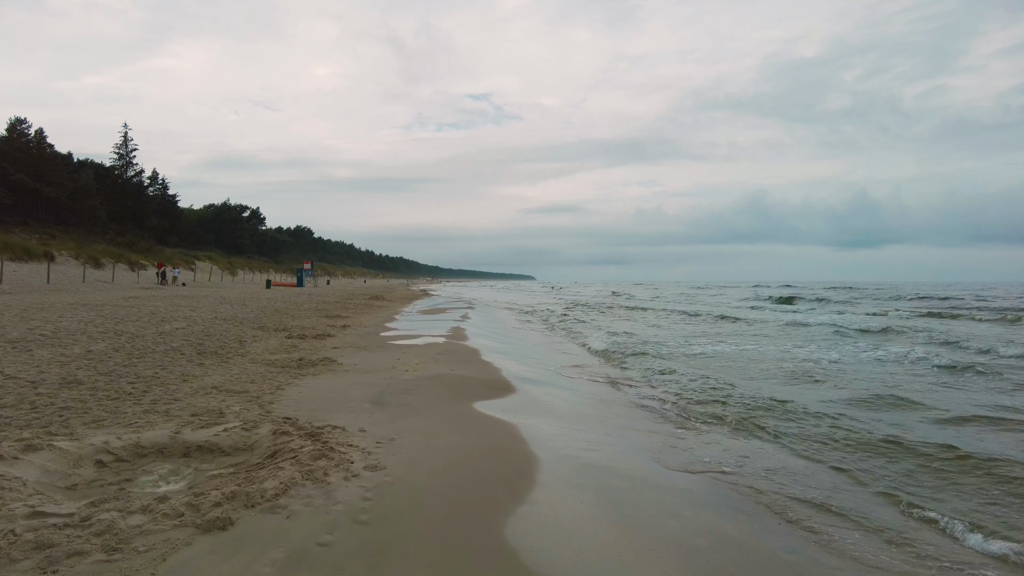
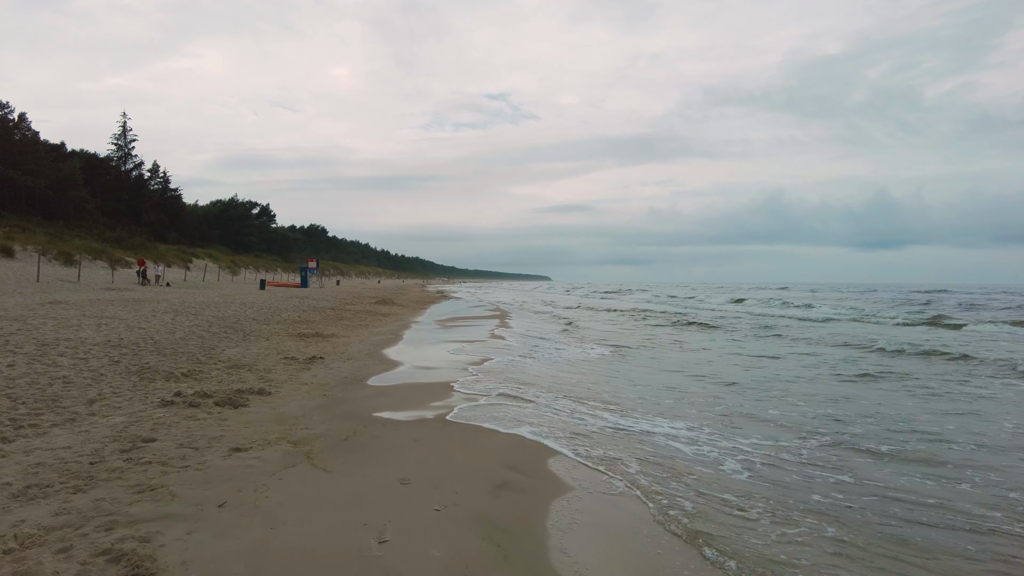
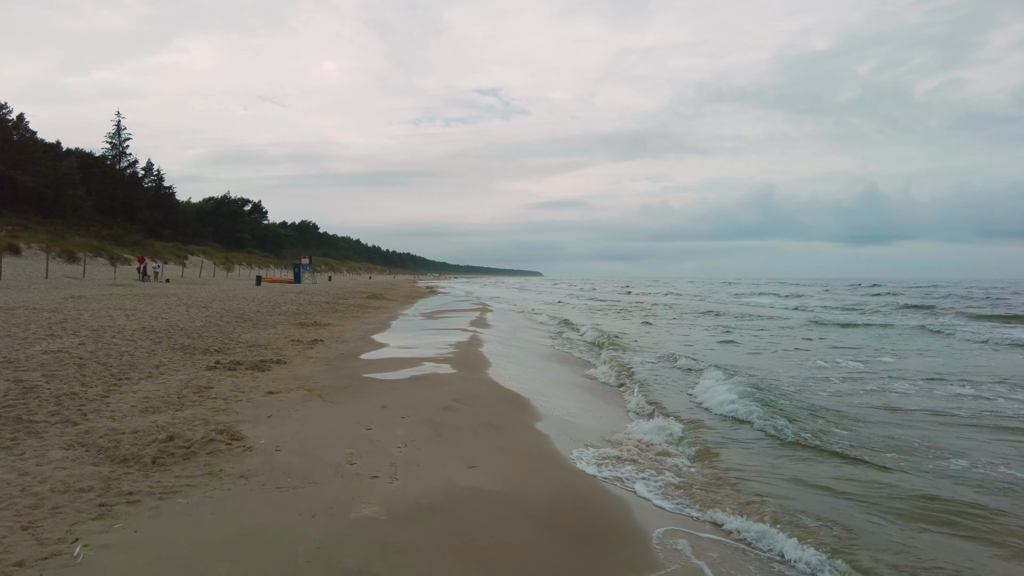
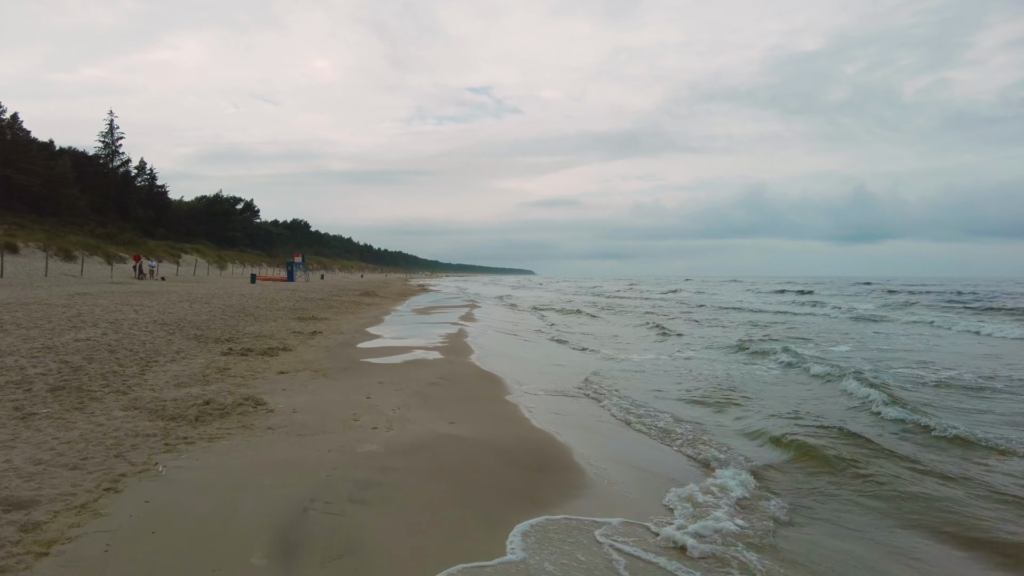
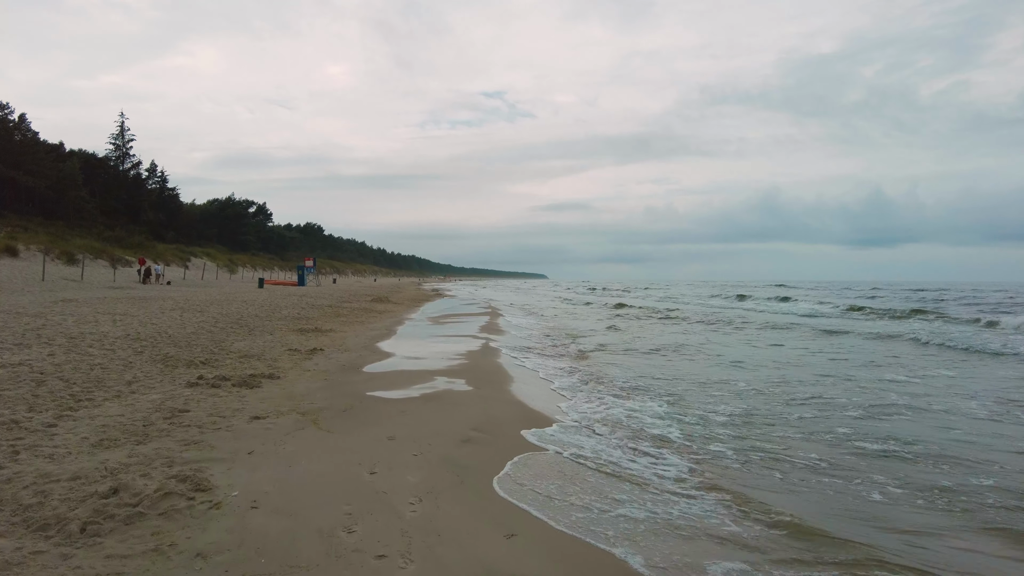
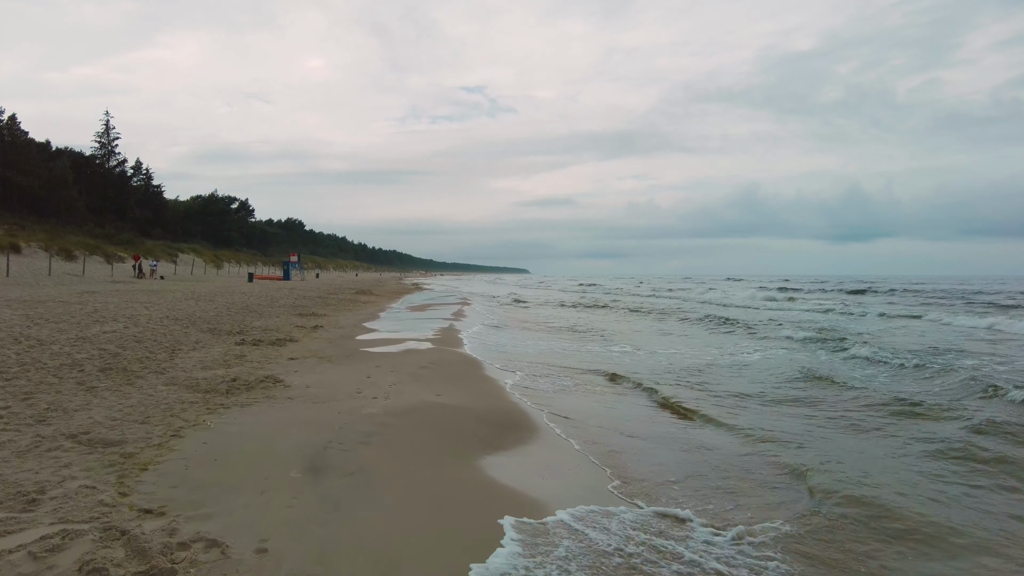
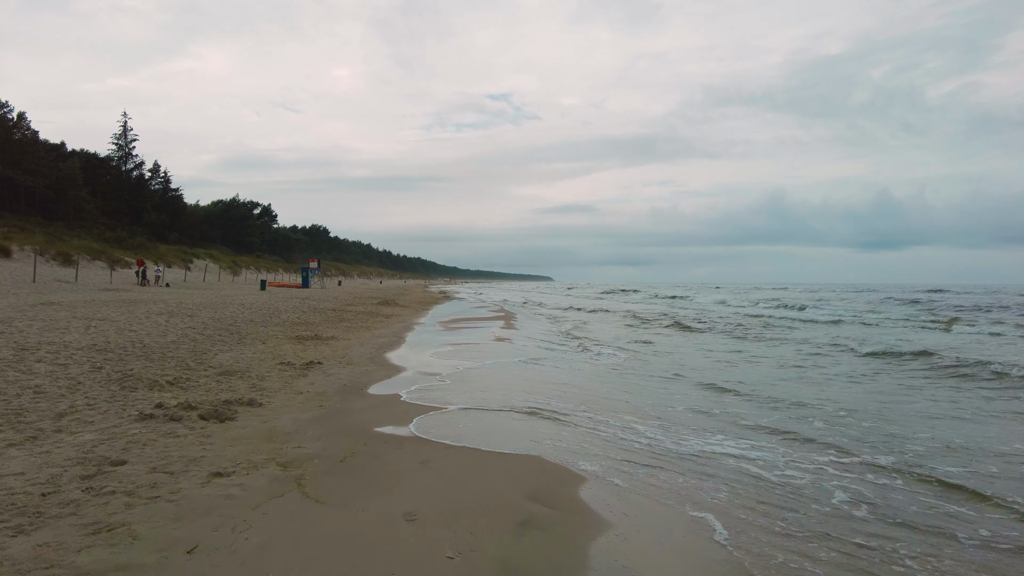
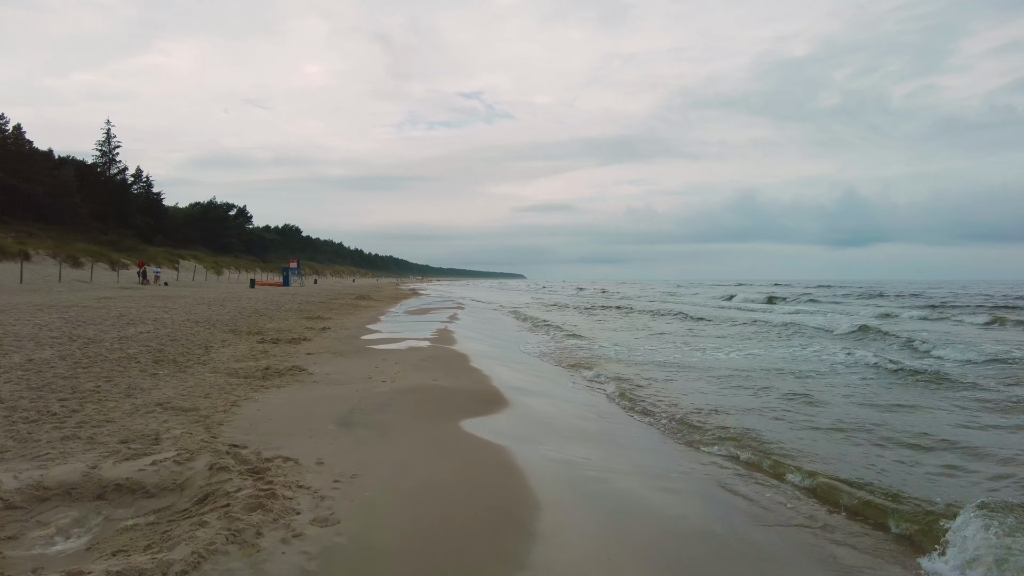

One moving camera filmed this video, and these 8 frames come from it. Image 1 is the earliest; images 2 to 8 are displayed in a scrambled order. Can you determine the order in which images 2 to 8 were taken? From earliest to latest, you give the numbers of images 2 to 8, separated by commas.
8, 6, 4, 3, 5, 2, 7
